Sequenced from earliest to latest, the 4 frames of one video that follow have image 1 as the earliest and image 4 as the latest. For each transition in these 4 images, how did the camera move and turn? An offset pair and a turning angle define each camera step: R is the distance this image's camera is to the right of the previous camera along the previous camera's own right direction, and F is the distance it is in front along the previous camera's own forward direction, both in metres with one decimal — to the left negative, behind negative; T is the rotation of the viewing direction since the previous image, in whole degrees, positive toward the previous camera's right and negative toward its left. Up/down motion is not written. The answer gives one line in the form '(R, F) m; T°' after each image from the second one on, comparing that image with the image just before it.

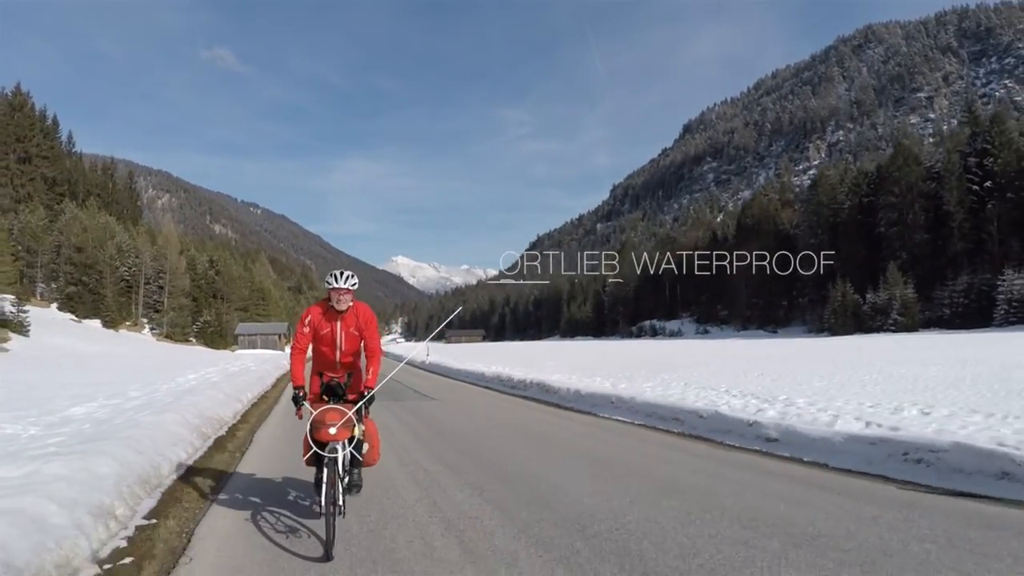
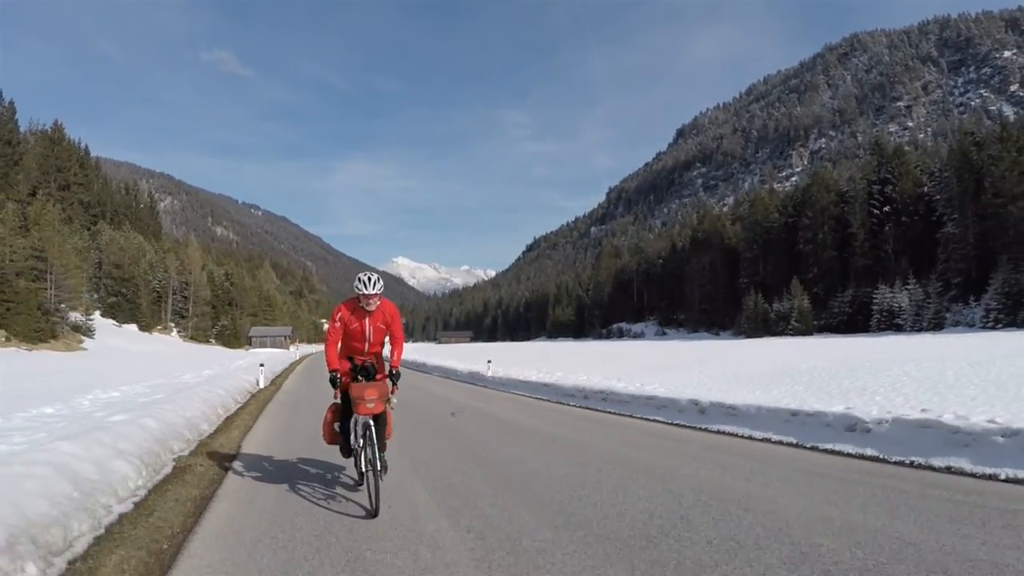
(+1.2, -4.0) m; 0°
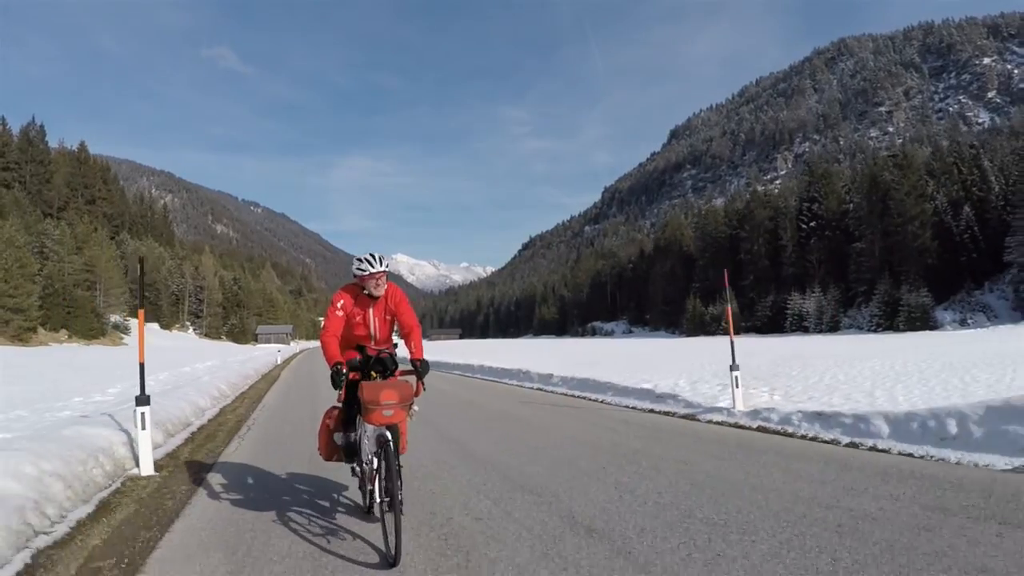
(+1.1, -3.8) m; 0°
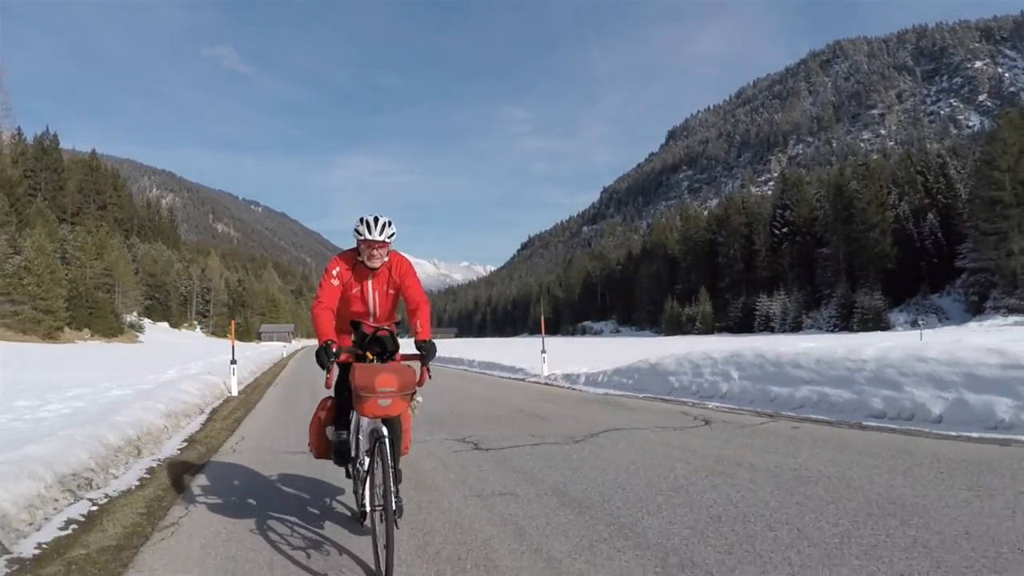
(+0.5, -1.8) m; 0°
